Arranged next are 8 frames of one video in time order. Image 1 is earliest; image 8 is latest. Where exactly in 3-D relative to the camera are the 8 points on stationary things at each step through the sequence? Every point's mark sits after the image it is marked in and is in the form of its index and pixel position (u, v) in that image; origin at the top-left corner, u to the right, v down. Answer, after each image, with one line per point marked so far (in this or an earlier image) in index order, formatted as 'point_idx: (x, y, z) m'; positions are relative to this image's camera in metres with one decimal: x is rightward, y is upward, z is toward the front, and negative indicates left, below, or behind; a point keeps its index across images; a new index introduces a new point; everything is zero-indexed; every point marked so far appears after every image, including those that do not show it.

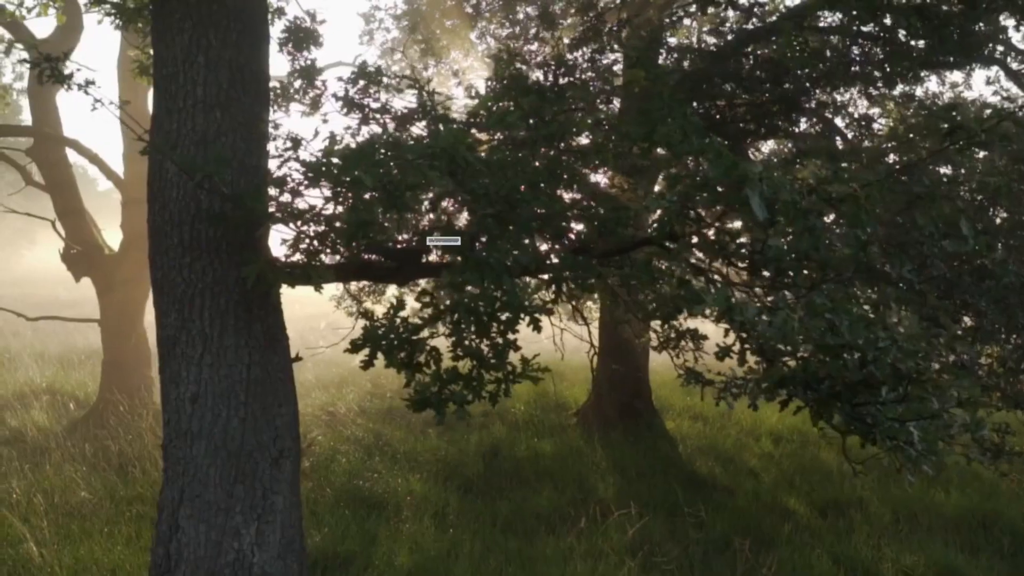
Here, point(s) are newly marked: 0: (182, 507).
0: (-1.6, -1.1, +3.8) m
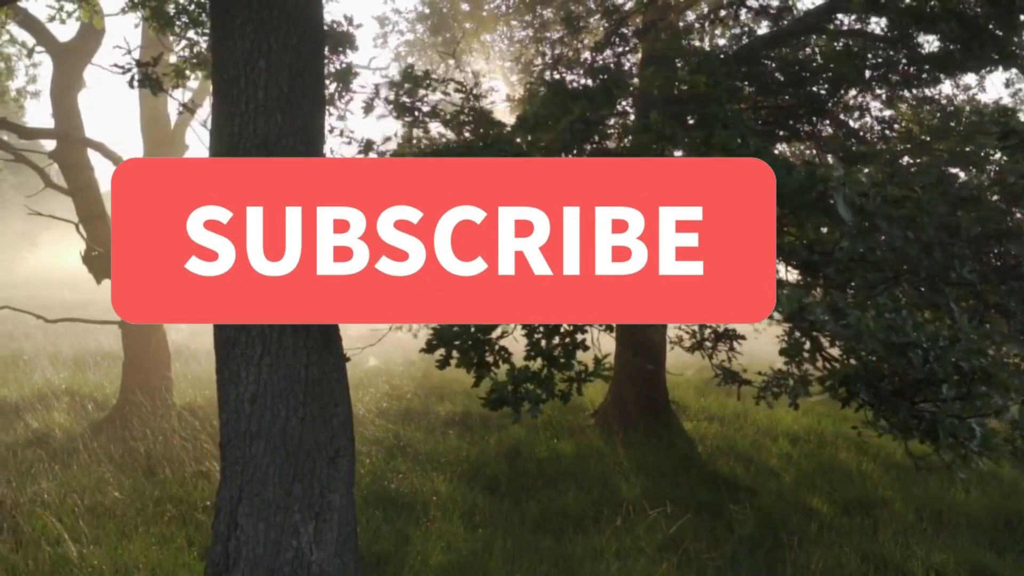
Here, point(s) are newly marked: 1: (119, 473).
0: (-1.4, -1.1, +3.9) m
1: (-3.9, -1.8, +7.5) m
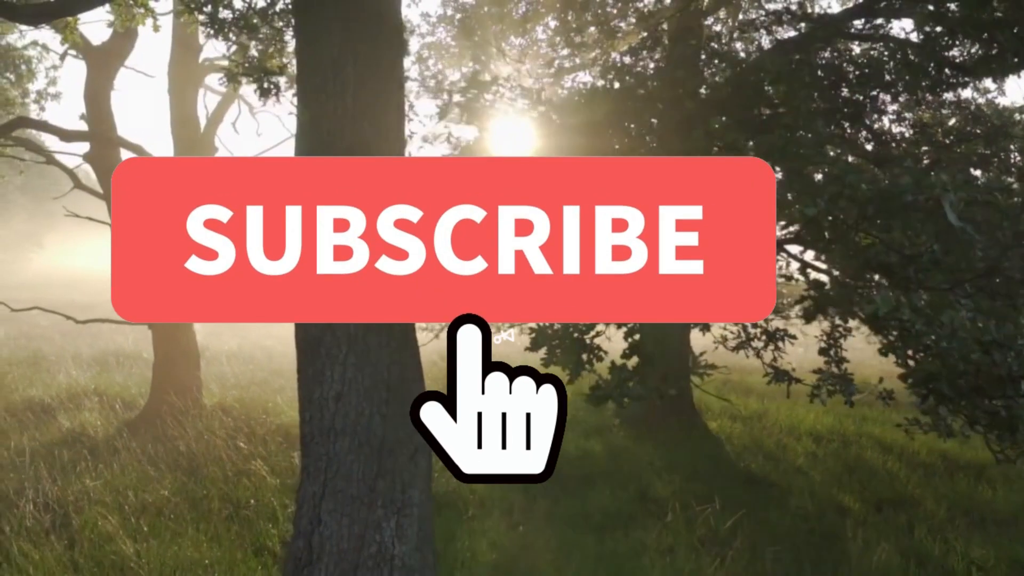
0: (-1.0, -1.1, +3.9) m
1: (-3.5, -1.8, +7.6) m
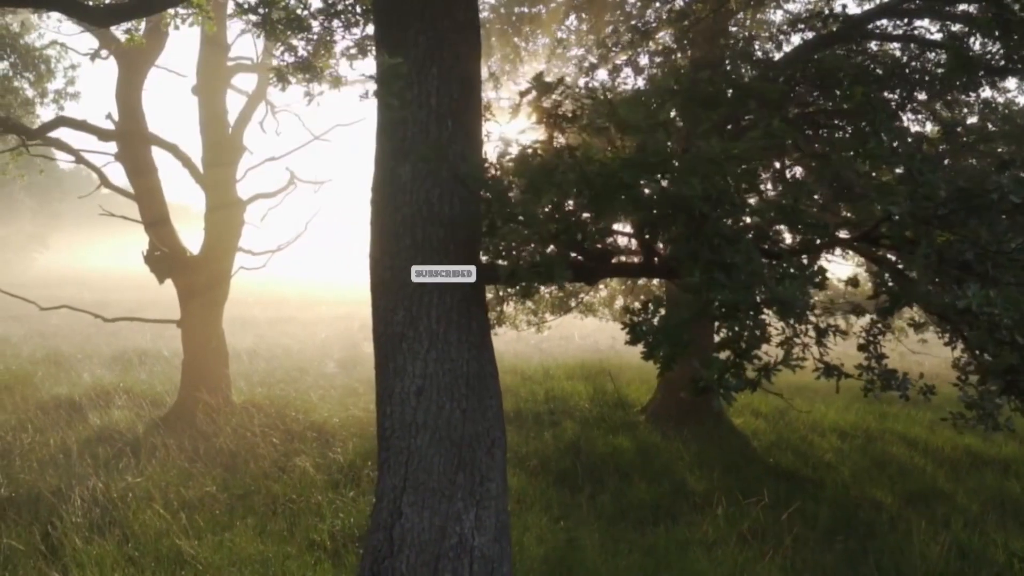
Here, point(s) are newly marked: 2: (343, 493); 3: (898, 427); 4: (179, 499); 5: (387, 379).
0: (-0.6, -1.1, +4.0) m
1: (-3.1, -1.8, +7.7) m
2: (-1.6, -1.9, +7.2) m
3: (+5.4, -2.0, +10.7) m
4: (-3.0, -1.9, +6.9) m
5: (-0.7, -0.5, +4.1) m
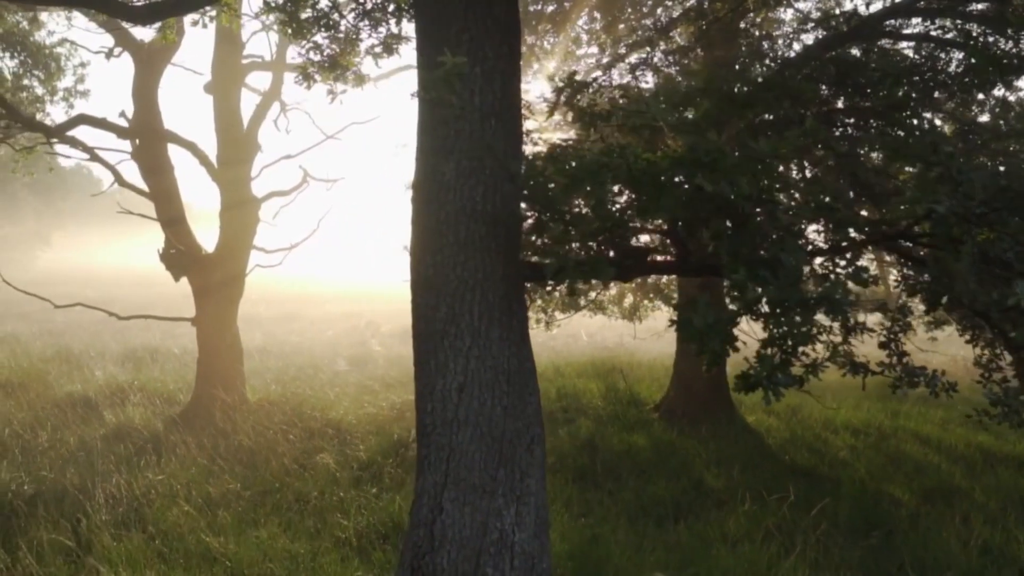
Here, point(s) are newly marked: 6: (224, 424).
0: (-0.3, -1.1, +4.1) m
1: (-2.9, -1.8, +7.7) m
2: (-1.4, -1.9, +7.2) m
3: (+5.6, -1.9, +10.8) m
4: (-2.8, -1.9, +7.0) m
5: (-0.5, -0.5, +4.1) m
6: (-3.4, -1.6, +9.1) m
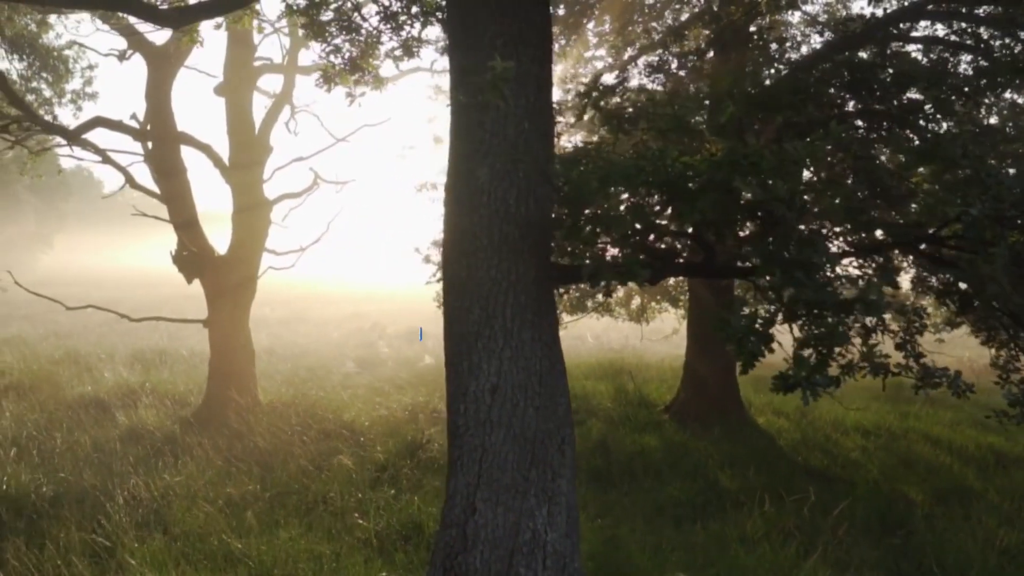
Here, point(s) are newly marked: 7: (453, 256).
0: (-0.2, -1.1, +4.1) m
1: (-2.7, -1.8, +7.7) m
2: (-1.2, -1.9, +7.2) m
3: (+5.8, -2.0, +10.8) m
4: (-2.6, -1.9, +7.0) m
5: (-0.3, -0.5, +4.1) m
6: (-3.3, -1.6, +9.2) m
7: (-0.3, +0.2, +4.1) m
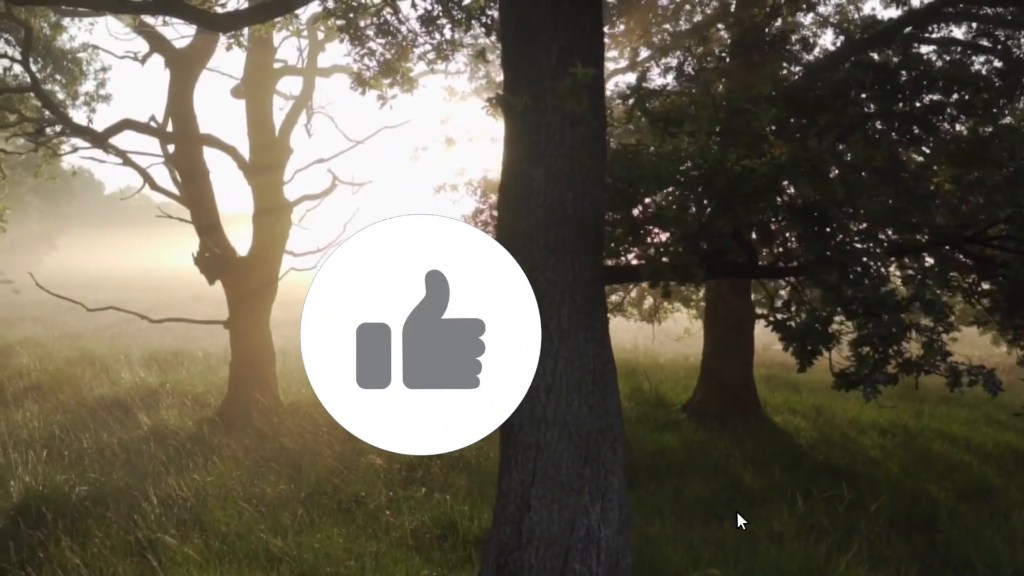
0: (+0.1, -1.1, +4.1) m
1: (-2.5, -1.8, +7.8) m
2: (-0.9, -1.9, +7.3) m
3: (+6.0, -1.9, +10.9) m
4: (-2.4, -1.9, +7.0) m
5: (0.0, -0.5, +4.2) m
6: (-3.0, -1.7, +9.2) m
7: (0.0, +0.2, +4.2) m
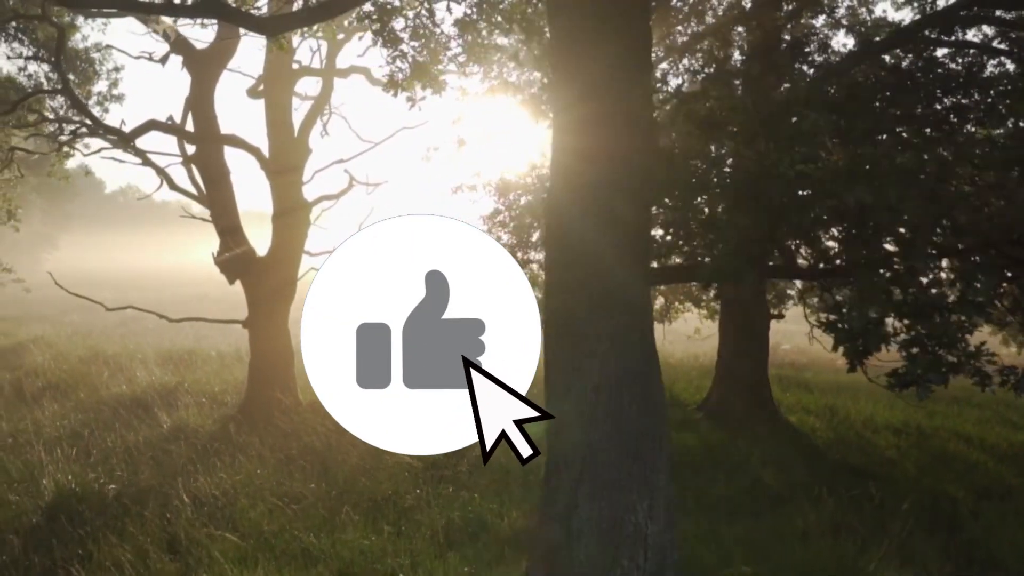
0: (+0.4, -1.1, +4.2) m
1: (-2.2, -1.8, +7.9) m
2: (-0.7, -1.9, +7.3) m
3: (+6.3, -2.0, +11.0) m
4: (-2.1, -1.9, +7.1) m
5: (+0.3, -0.5, +4.3) m
6: (-2.7, -1.7, +9.3) m
7: (+0.2, +0.2, +4.2) m
